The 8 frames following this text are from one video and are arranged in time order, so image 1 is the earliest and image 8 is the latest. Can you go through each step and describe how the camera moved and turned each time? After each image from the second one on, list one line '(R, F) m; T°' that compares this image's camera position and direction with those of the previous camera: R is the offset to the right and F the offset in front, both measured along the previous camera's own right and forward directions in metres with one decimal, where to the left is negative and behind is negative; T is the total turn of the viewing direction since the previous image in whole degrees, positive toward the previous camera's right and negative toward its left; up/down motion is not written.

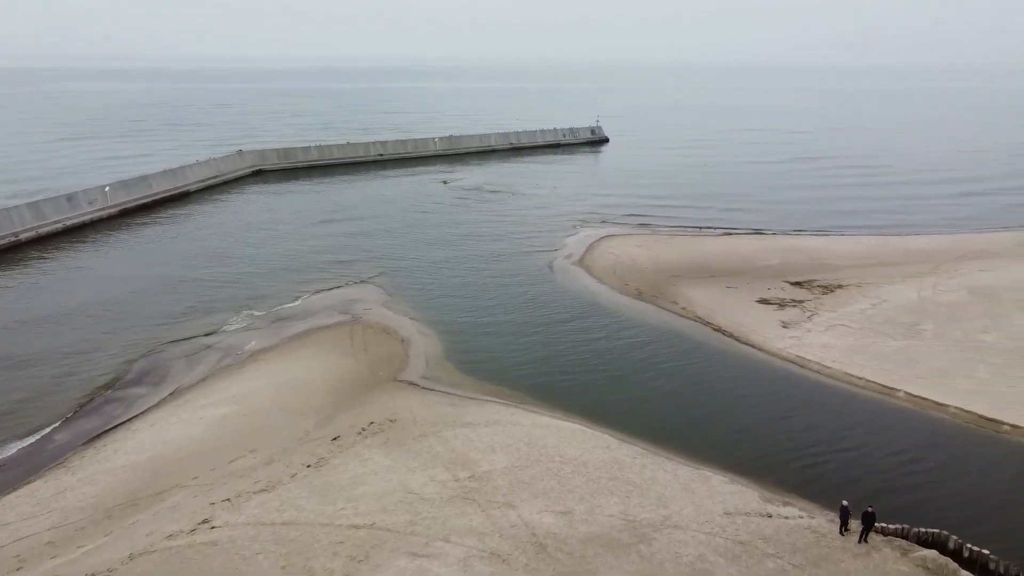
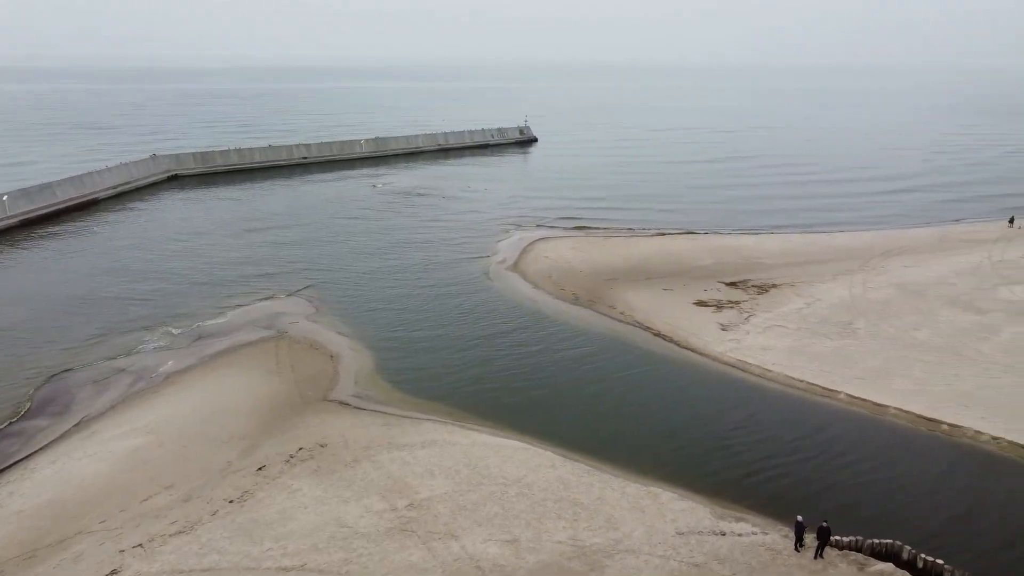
(-0.1, +0.6) m; +5°
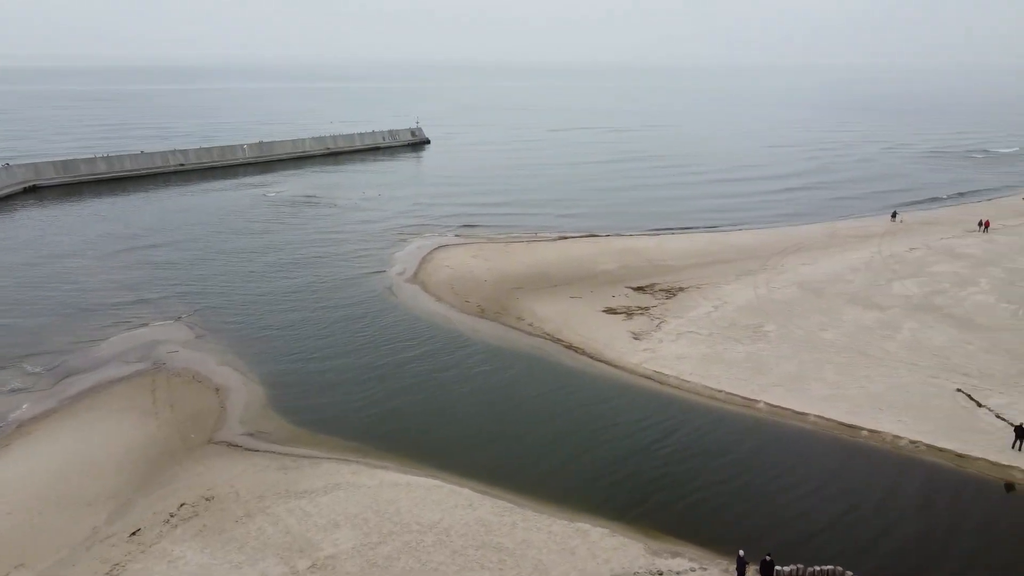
(-0.1, +1.0) m; +8°
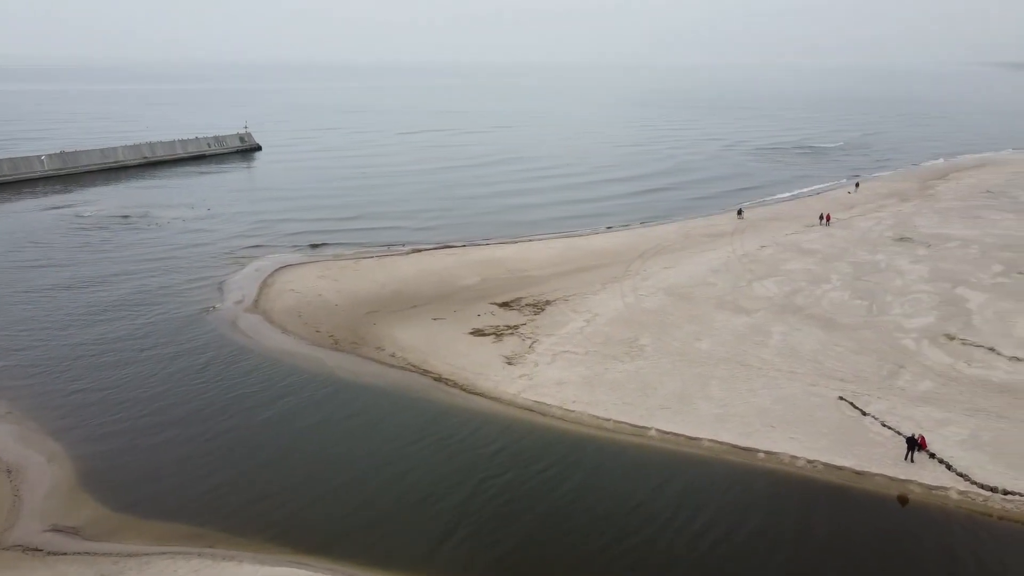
(-0.3, +1.6) m; +11°
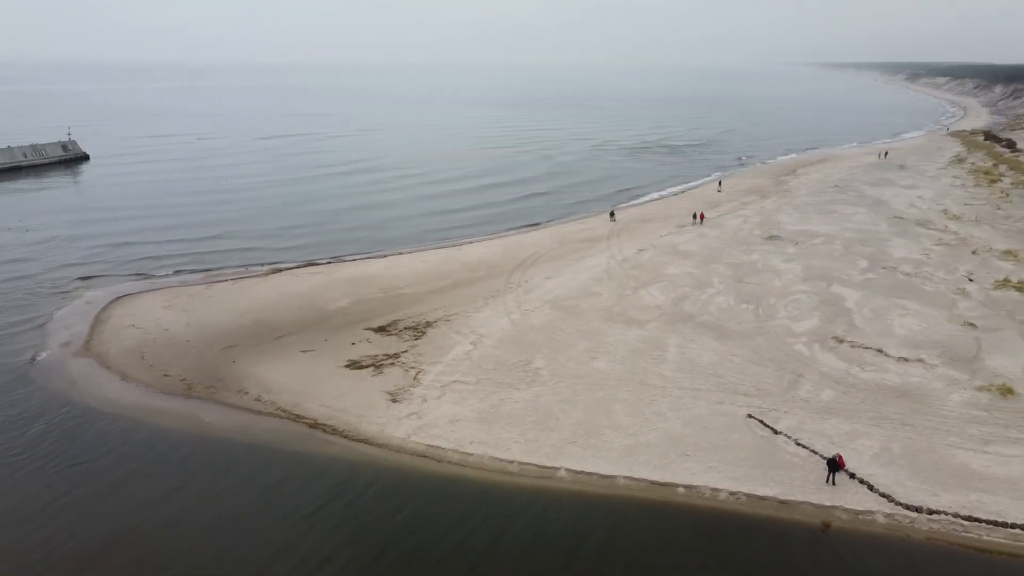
(-0.3, +1.5) m; +10°
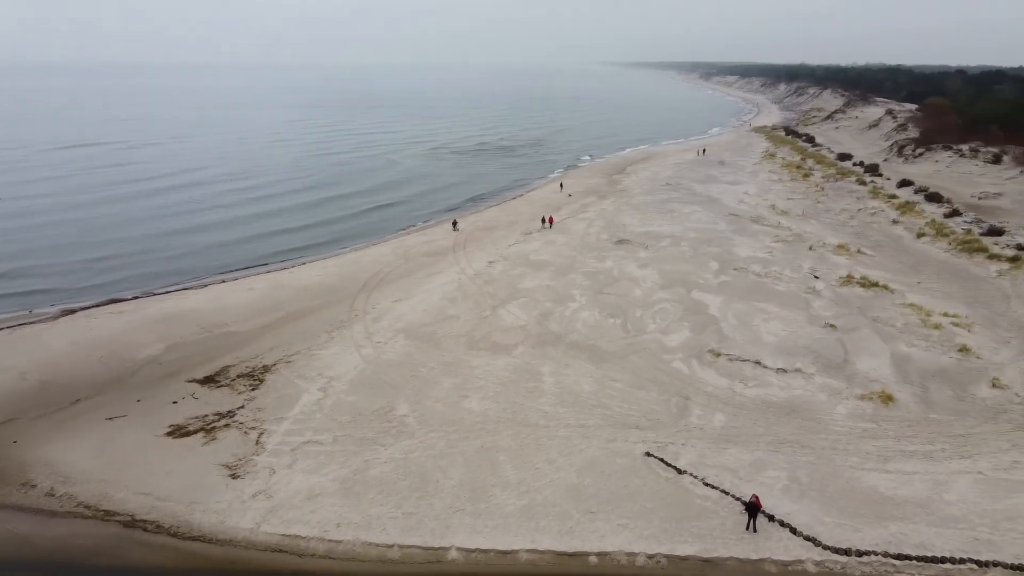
(-0.5, +1.9) m; +12°
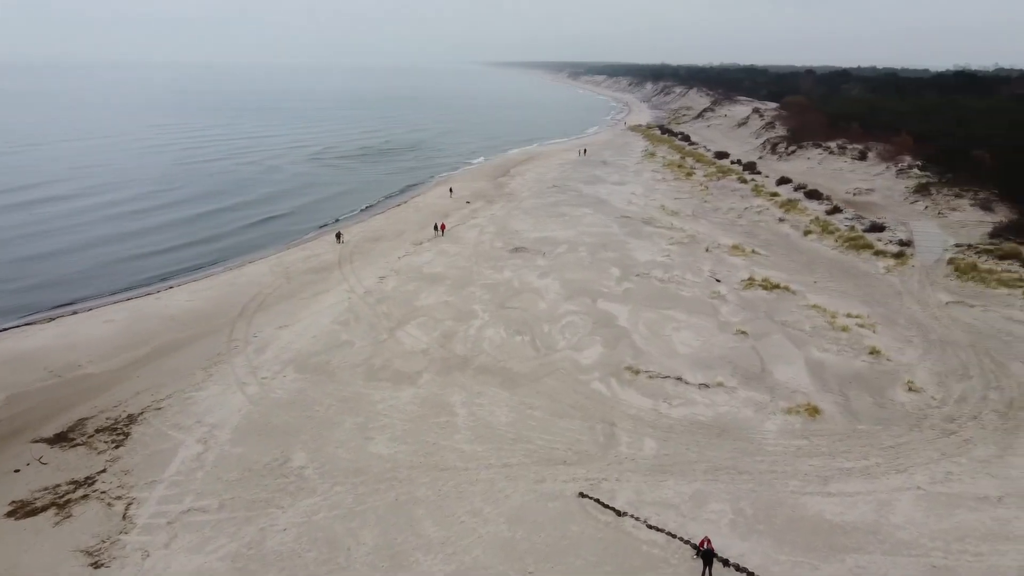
(-0.4, +1.3) m; +9°
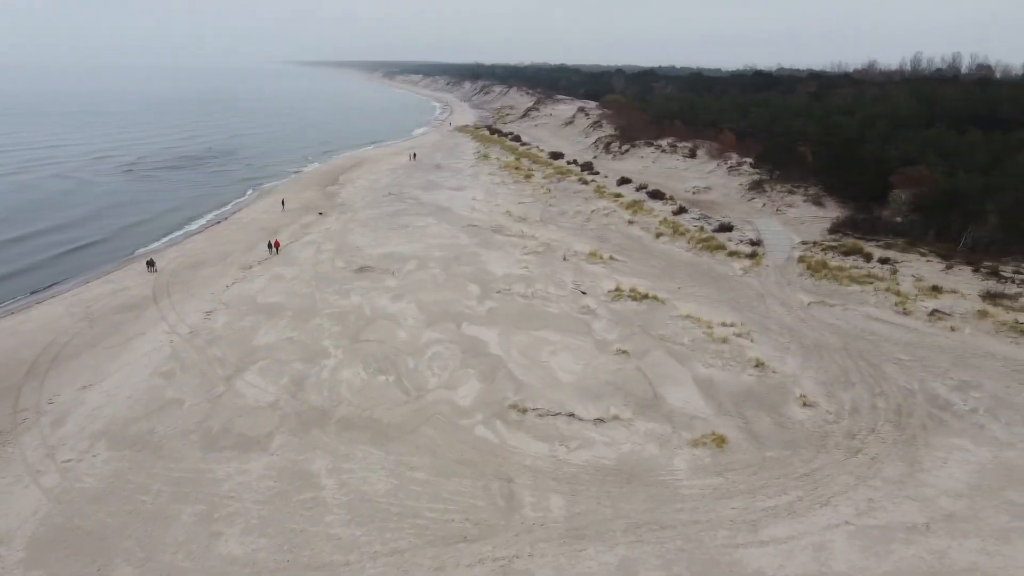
(-0.6, +1.9) m; +12°
